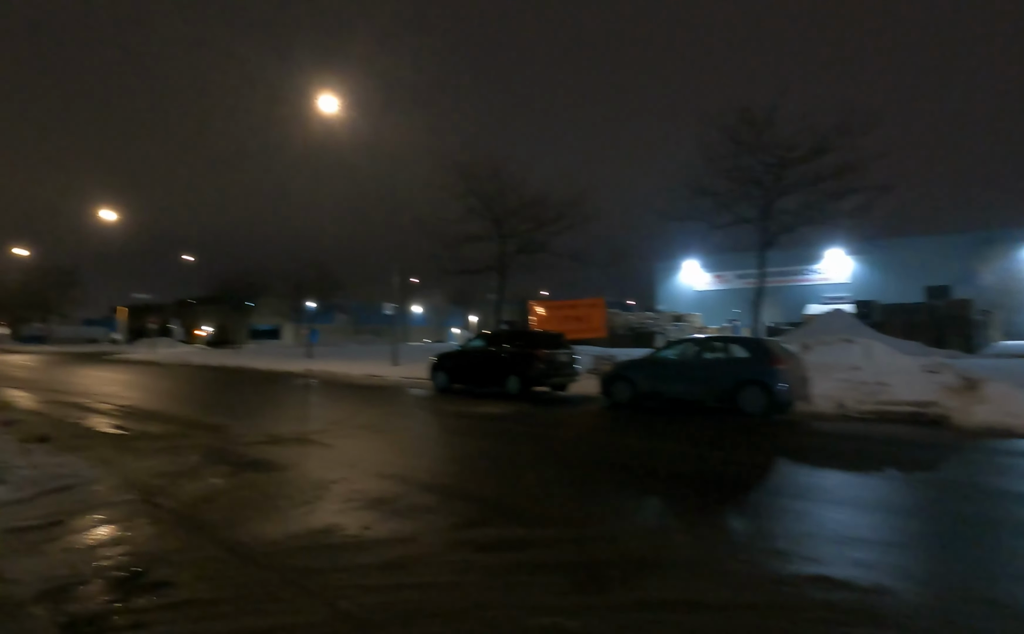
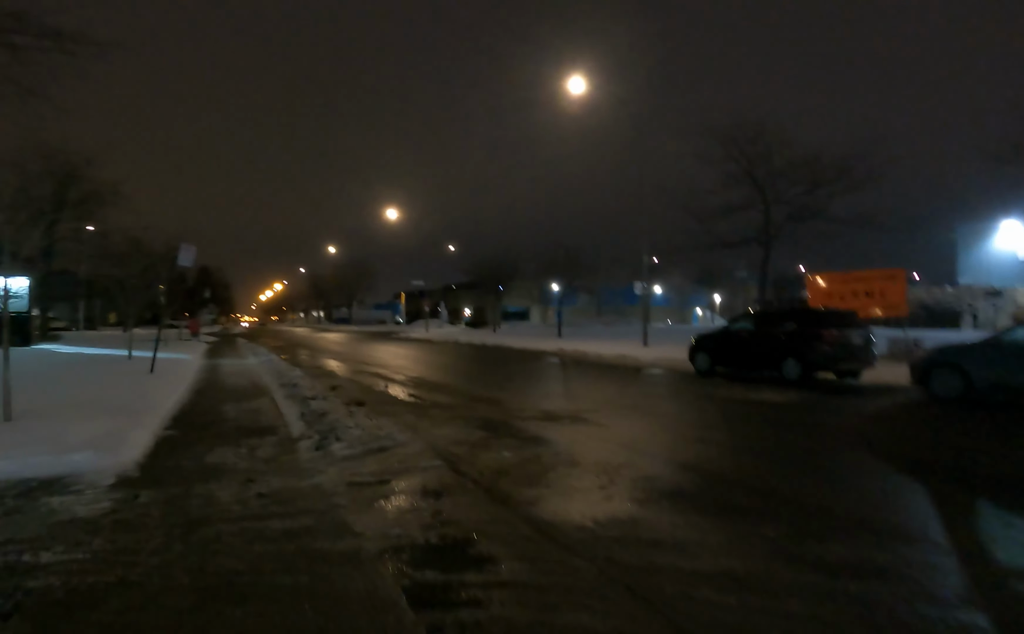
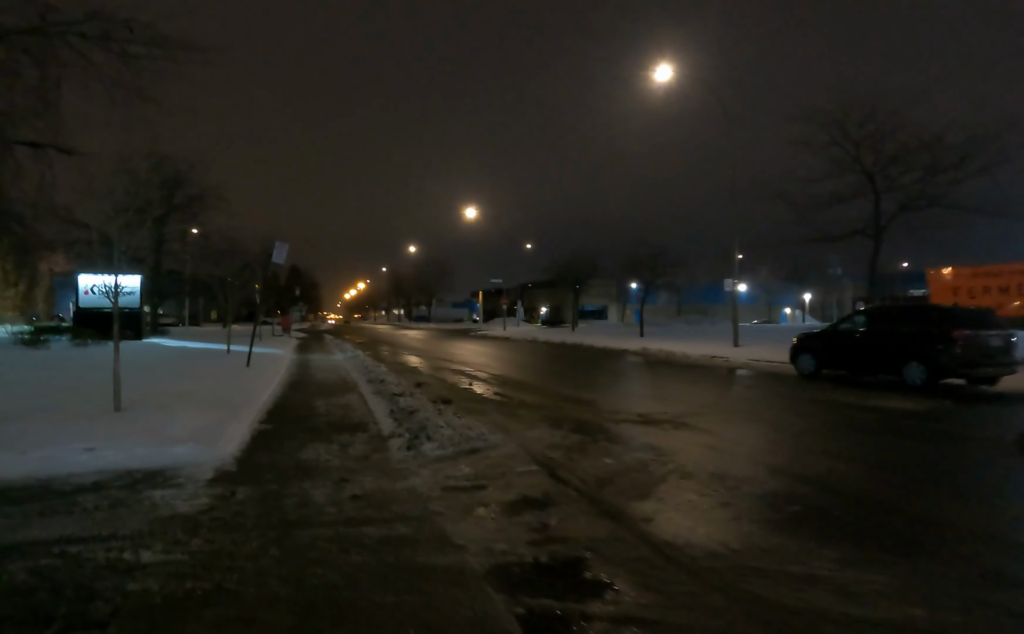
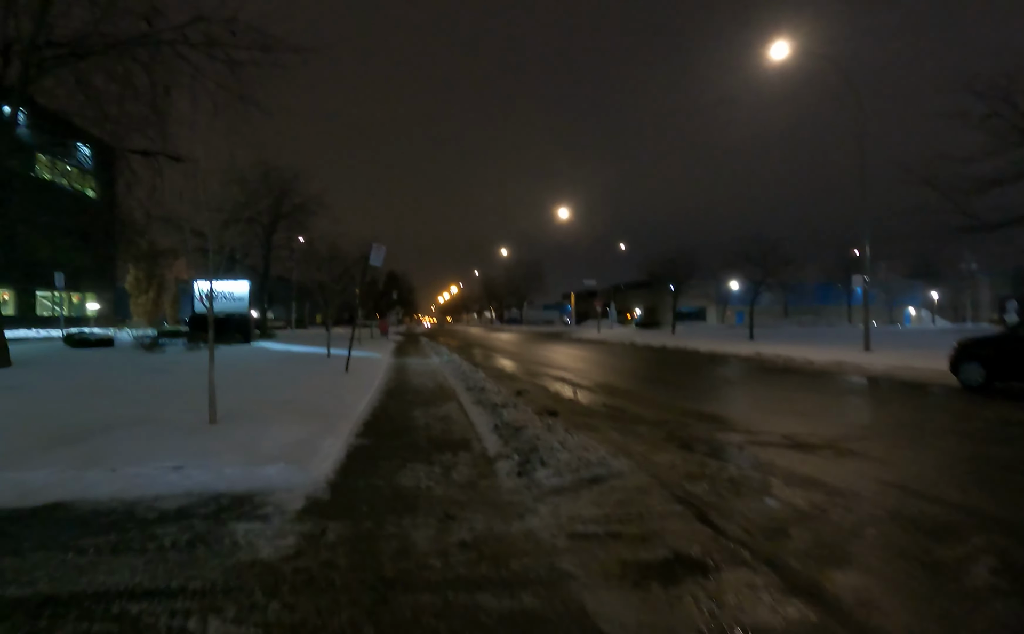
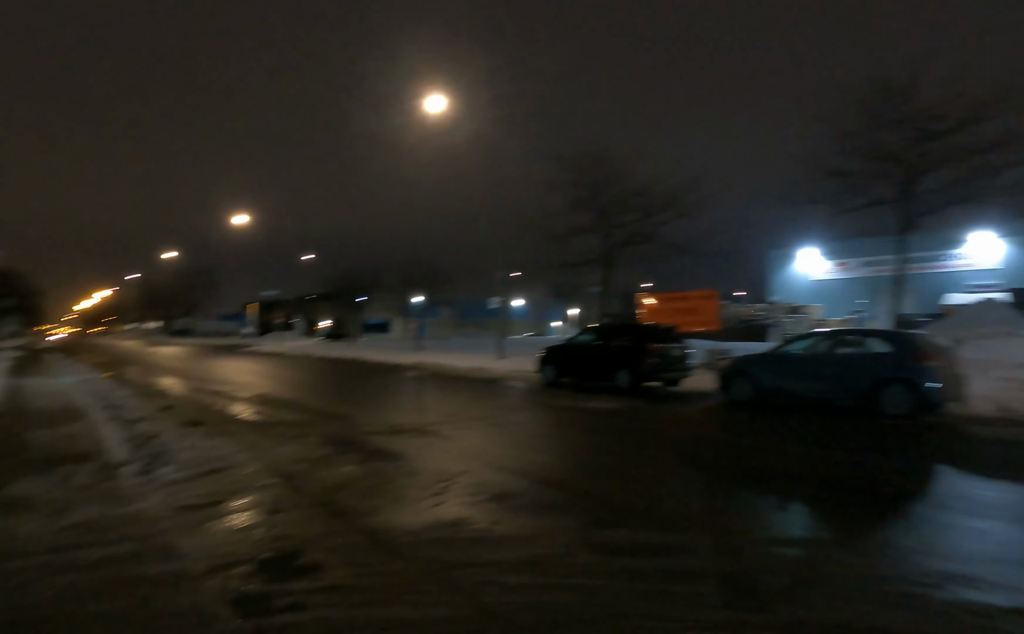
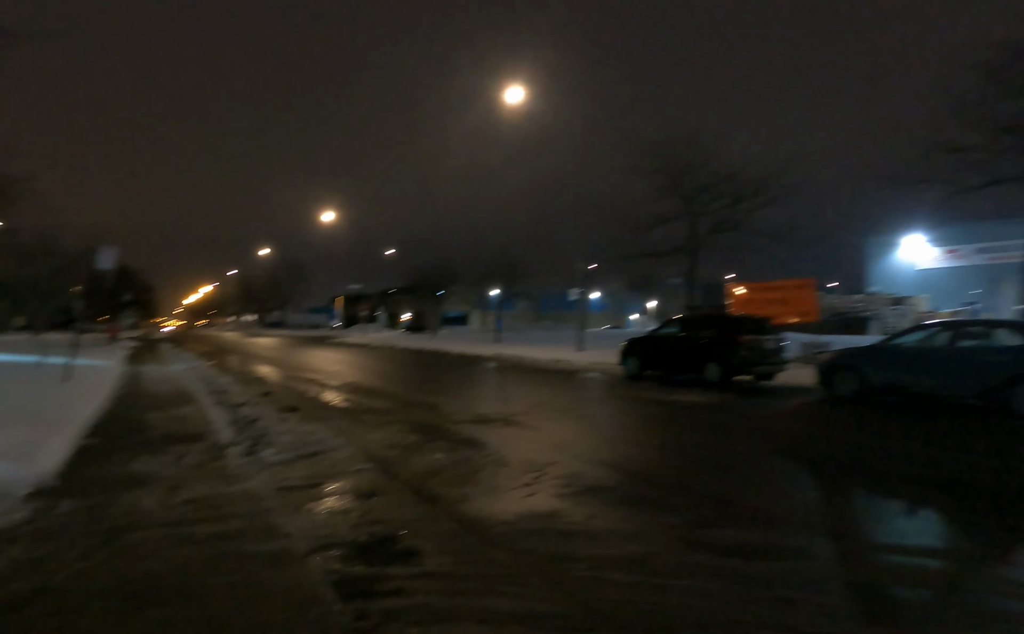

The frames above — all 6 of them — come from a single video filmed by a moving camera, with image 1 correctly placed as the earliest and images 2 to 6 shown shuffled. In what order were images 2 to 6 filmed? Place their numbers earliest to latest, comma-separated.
5, 6, 2, 3, 4
